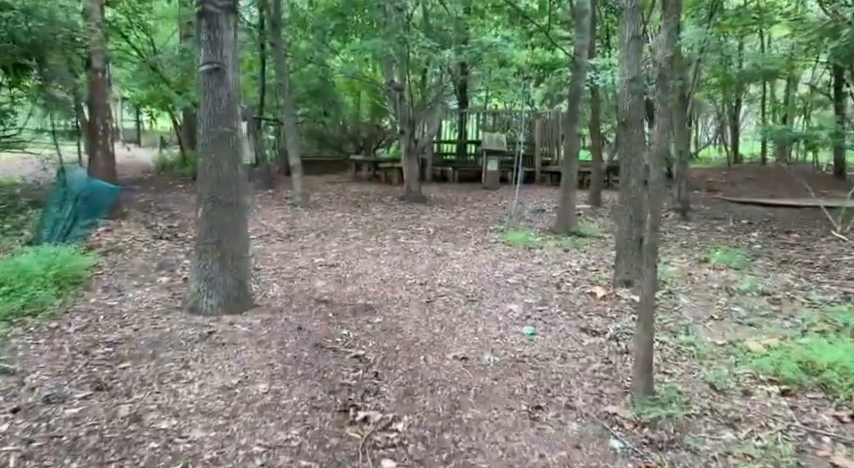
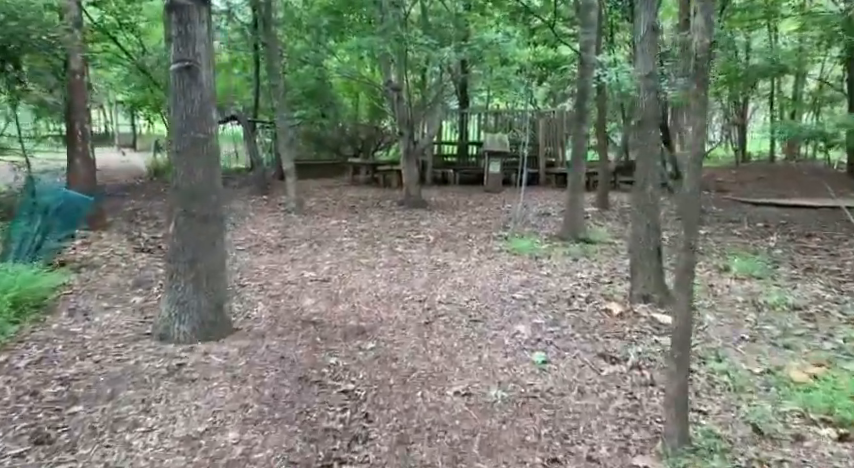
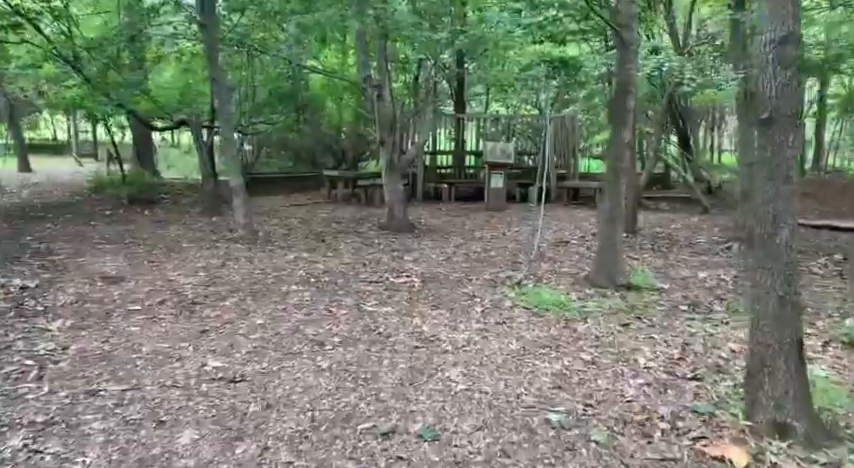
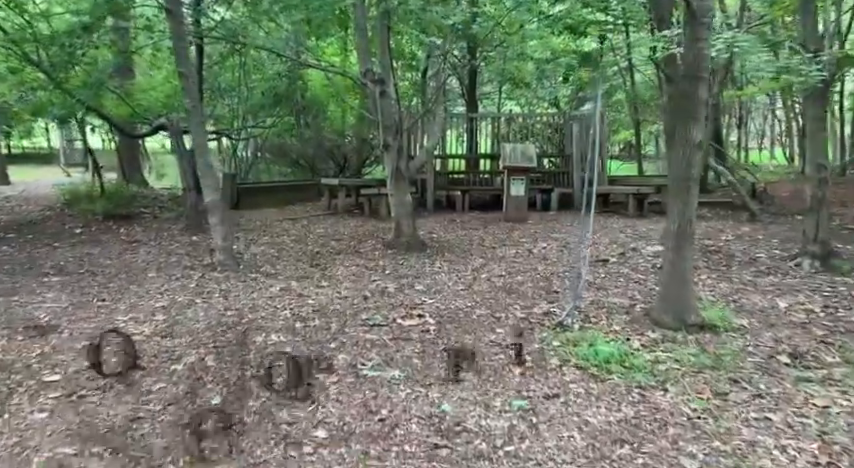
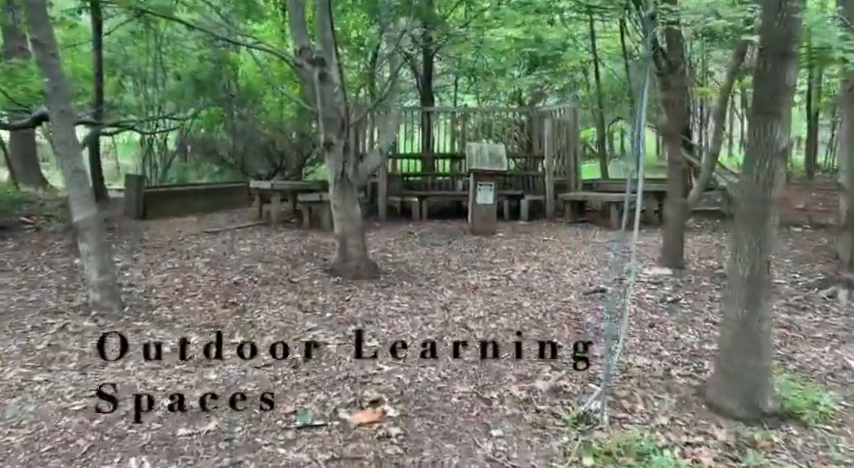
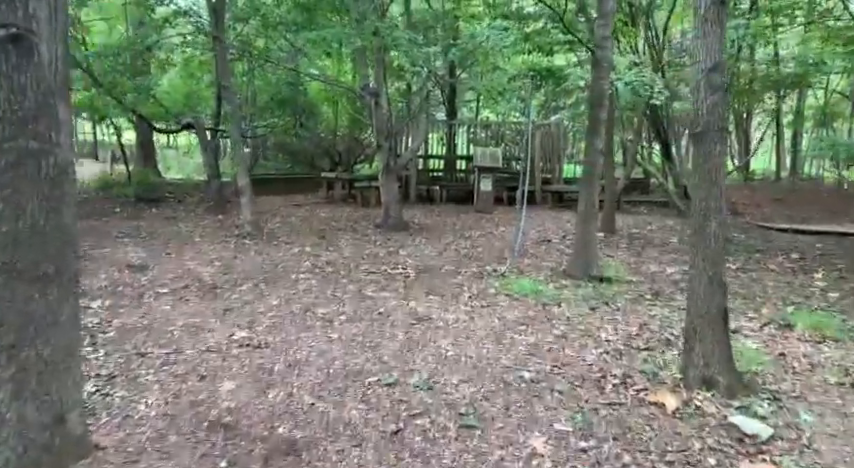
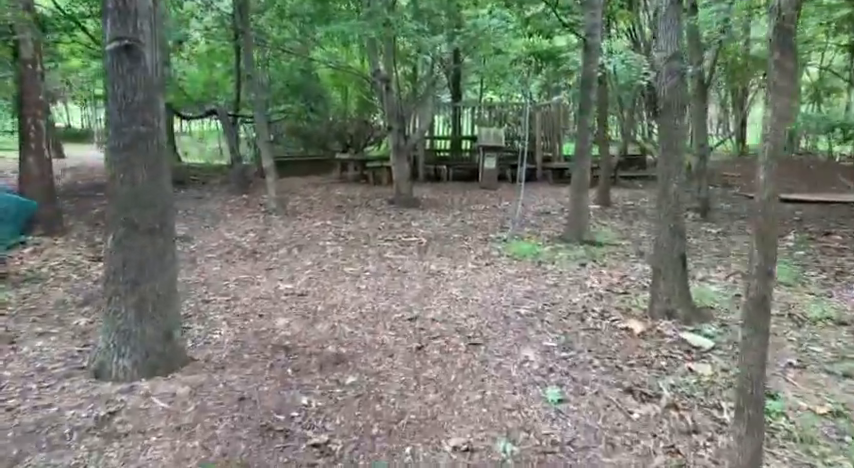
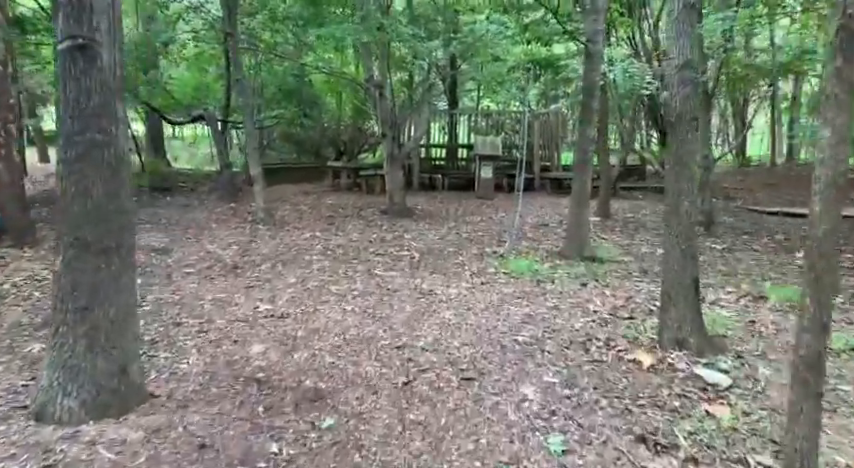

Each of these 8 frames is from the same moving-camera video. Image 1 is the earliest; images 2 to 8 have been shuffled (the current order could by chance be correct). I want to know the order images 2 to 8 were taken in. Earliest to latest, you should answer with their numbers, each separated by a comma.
2, 7, 8, 6, 3, 4, 5
